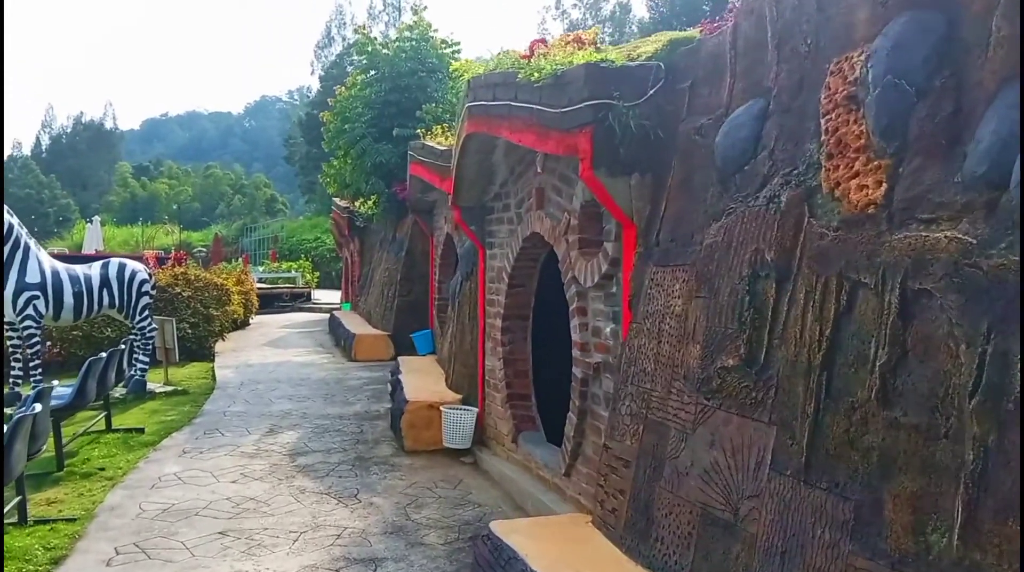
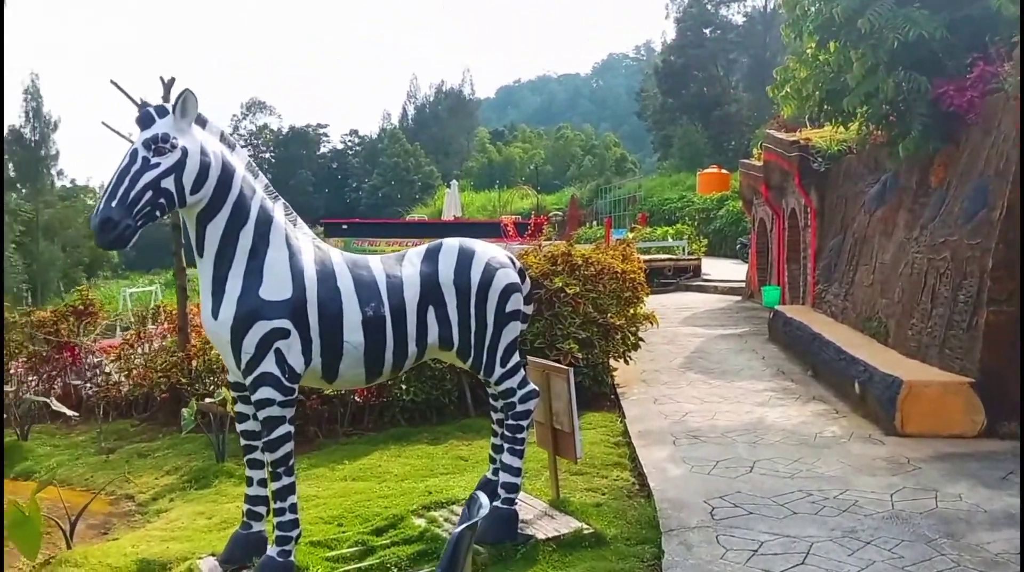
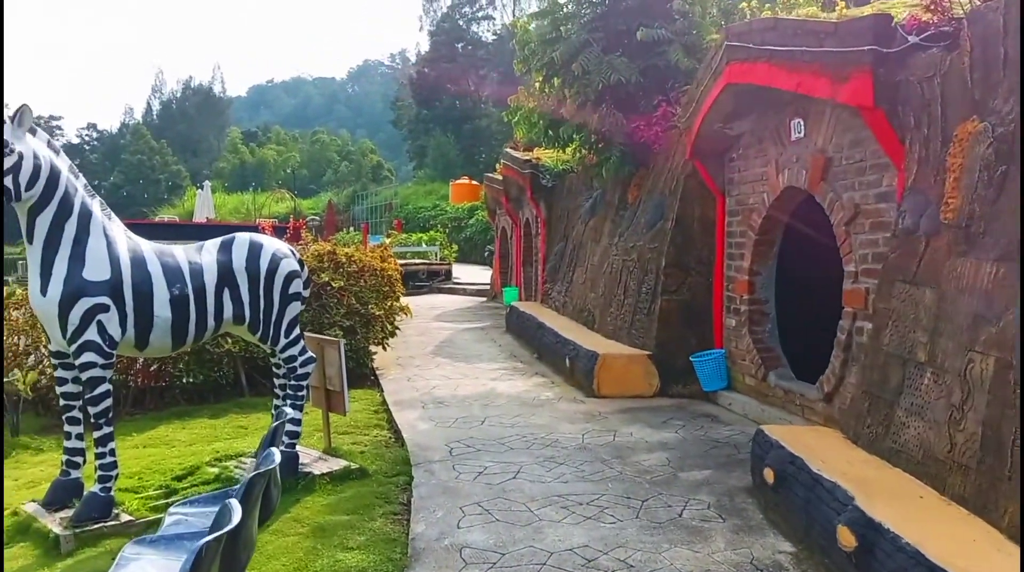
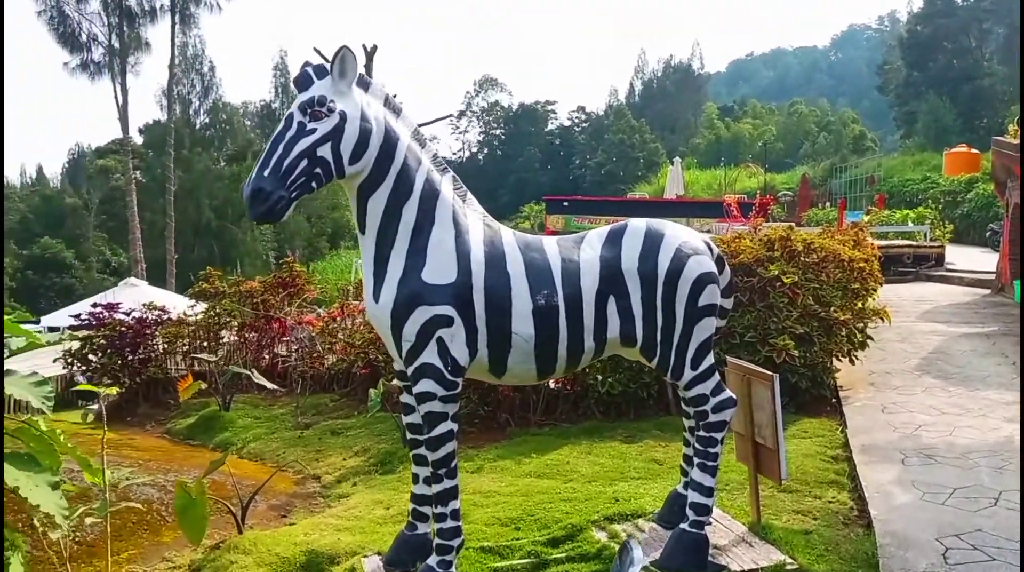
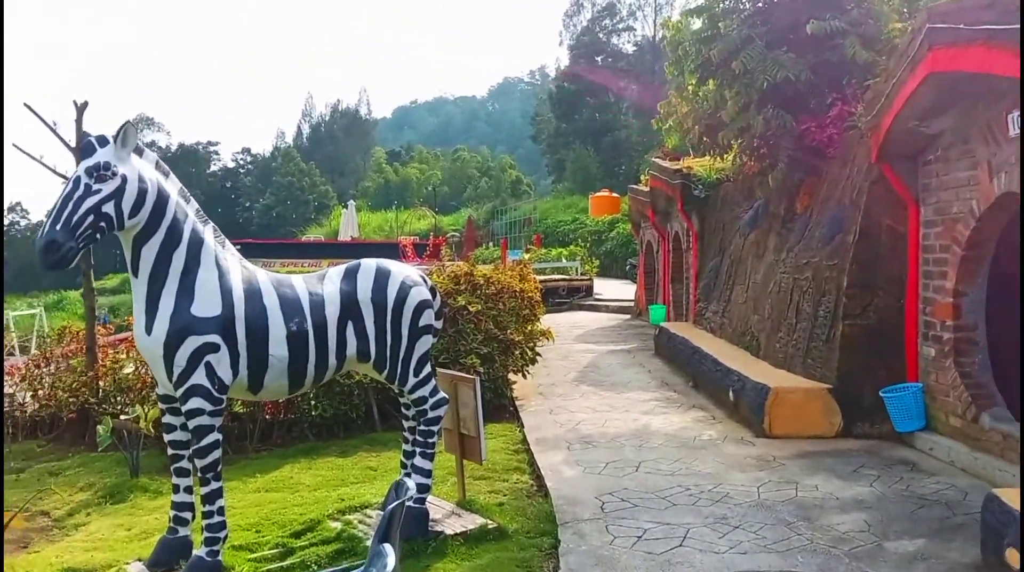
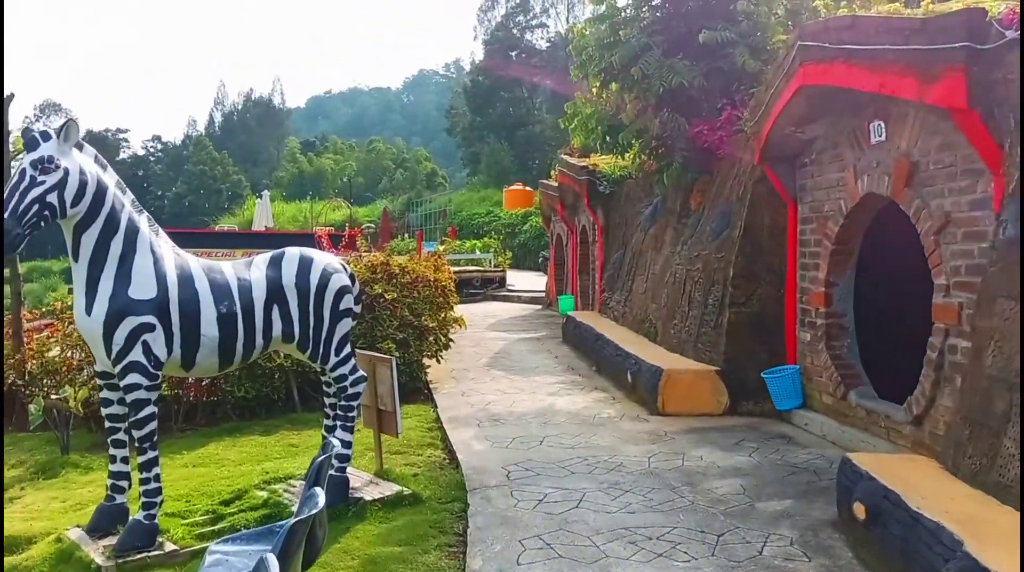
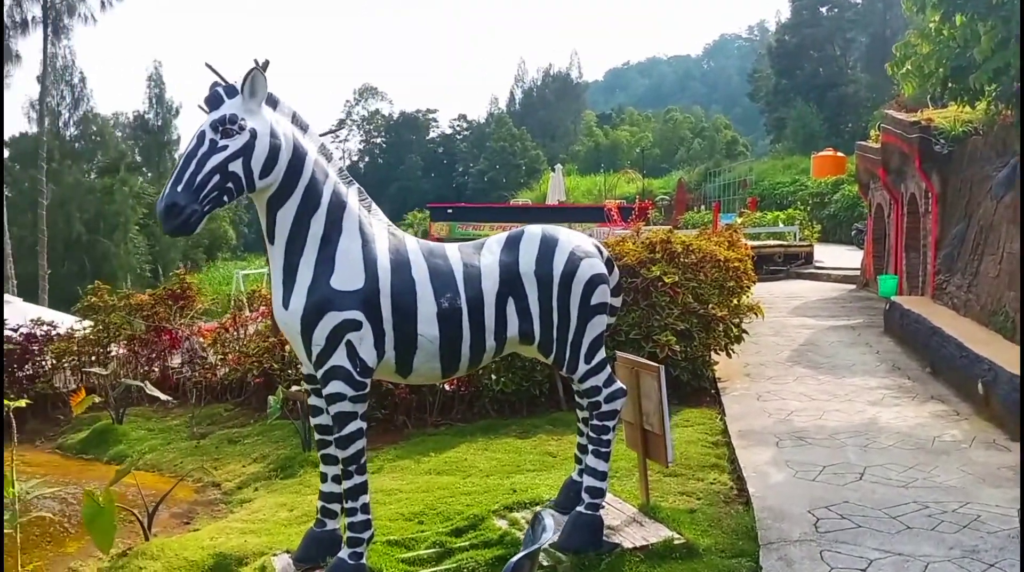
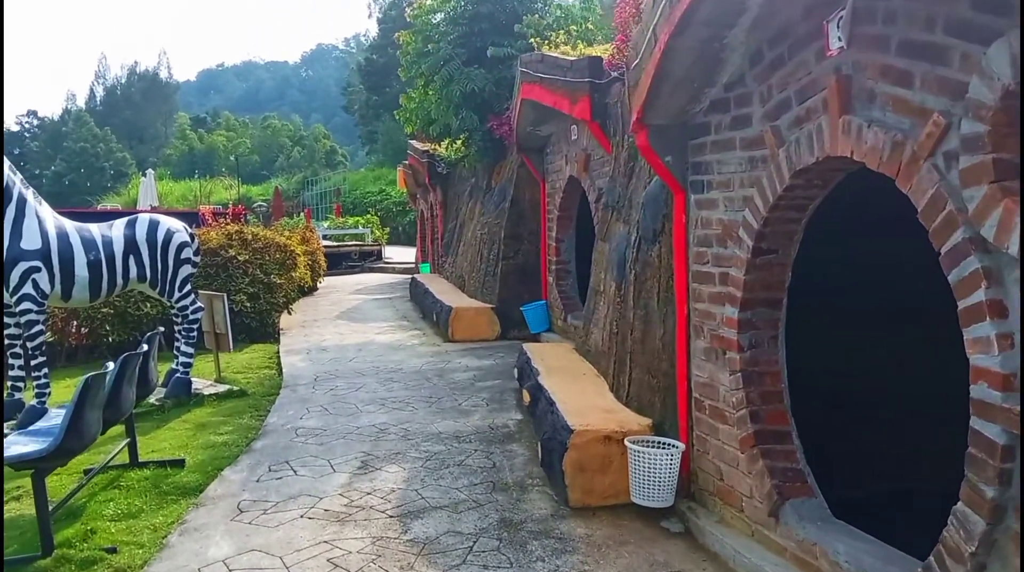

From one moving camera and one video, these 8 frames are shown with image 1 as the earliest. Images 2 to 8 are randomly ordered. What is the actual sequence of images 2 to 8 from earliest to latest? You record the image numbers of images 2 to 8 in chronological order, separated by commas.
8, 3, 6, 5, 2, 7, 4
